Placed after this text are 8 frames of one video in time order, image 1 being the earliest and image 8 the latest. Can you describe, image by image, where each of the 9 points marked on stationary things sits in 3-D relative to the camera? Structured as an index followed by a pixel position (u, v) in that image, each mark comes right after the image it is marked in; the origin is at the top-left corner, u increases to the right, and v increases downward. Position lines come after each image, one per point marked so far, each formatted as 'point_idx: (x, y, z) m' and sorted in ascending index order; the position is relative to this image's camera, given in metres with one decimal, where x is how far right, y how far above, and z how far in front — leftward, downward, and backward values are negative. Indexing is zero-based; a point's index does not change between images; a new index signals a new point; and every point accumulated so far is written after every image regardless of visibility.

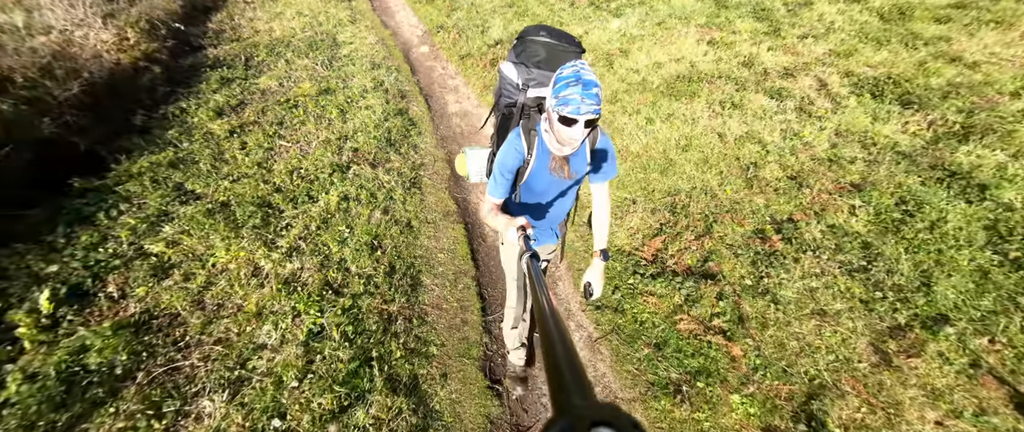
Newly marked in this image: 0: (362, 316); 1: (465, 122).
0: (-1.9, -1.3, +4.6) m
1: (-1.2, +2.4, +9.4) m
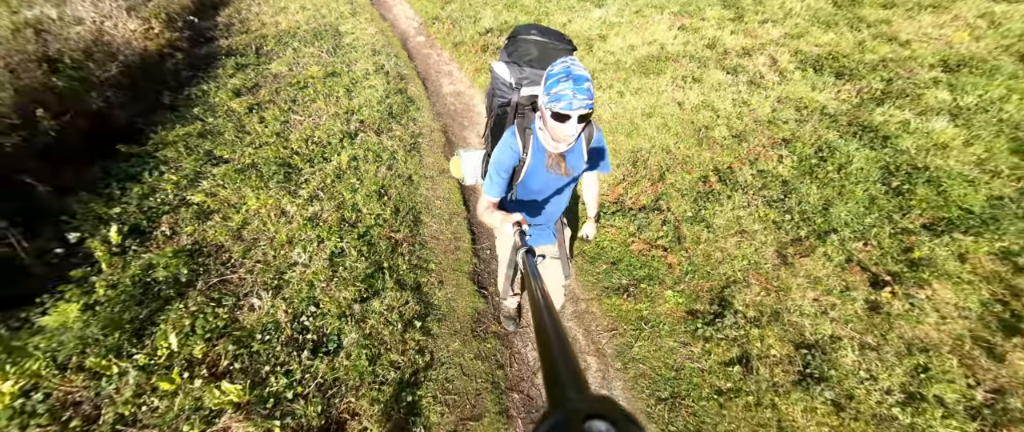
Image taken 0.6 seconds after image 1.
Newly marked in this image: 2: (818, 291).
0: (-2.1, -0.4, +5.7) m
1: (-1.6, +3.3, +10.5) m
2: (+4.0, -1.0, +4.7) m
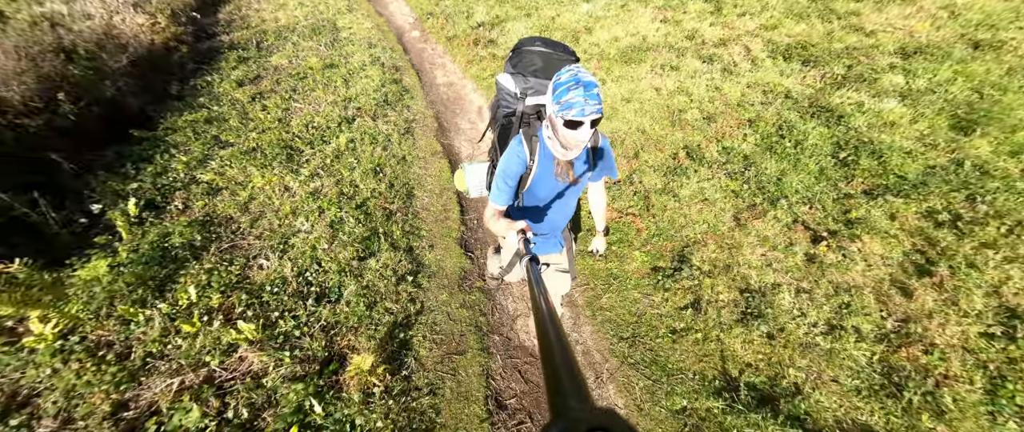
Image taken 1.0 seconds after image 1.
0: (-2.4, +0.1, +6.2) m
1: (-1.9, +3.8, +11.1) m
2: (+3.7, -0.5, +5.3) m
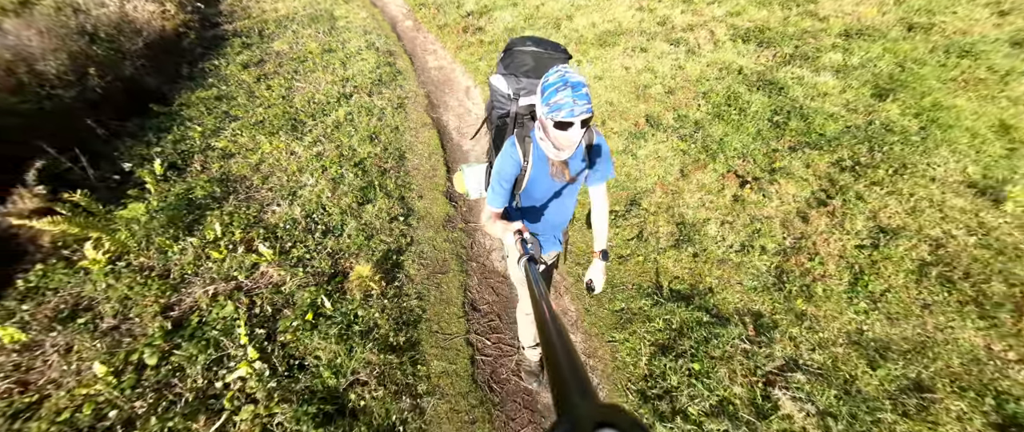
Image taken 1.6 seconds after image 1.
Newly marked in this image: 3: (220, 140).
0: (-2.8, +0.9, +7.2) m
1: (-2.4, +4.7, +12.0) m
2: (+3.3, +0.4, +6.3) m
3: (-6.7, +1.7, +8.2) m
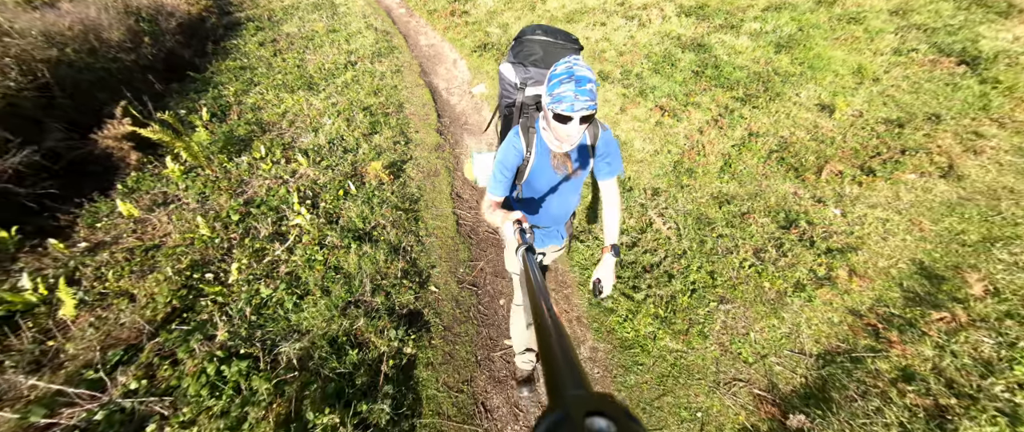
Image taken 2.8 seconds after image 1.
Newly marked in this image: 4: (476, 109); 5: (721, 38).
0: (-3.4, +2.5, +9.0) m
1: (-3.1, +6.3, +13.8) m
2: (+2.7, +2.1, +8.2) m
3: (-7.2, +3.3, +10.0) m
4: (-1.0, +2.9, +9.9) m
5: (+6.0, +5.1, +10.4) m
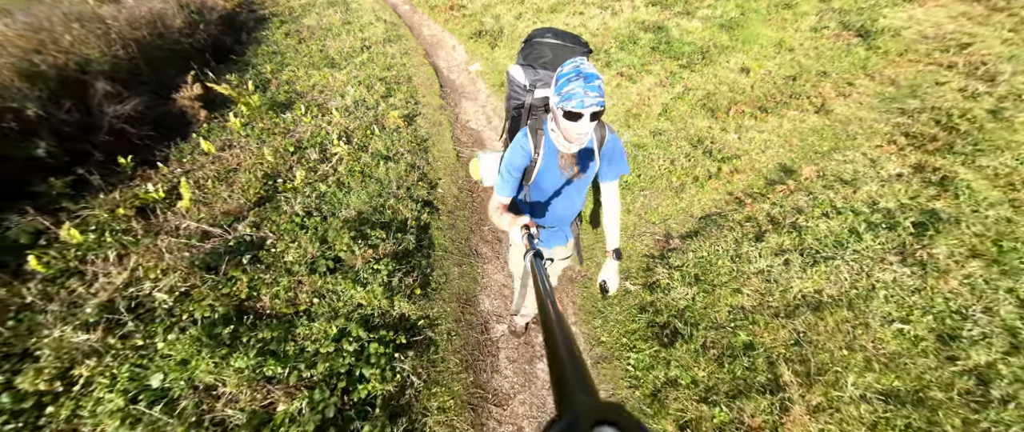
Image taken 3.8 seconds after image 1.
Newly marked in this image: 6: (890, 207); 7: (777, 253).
0: (-3.7, +4.0, +11.0) m
1: (-3.4, +7.8, +15.8) m
2: (+2.4, +3.6, +10.2) m
3: (-7.6, +4.7, +12.0) m
4: (-1.3, +4.4, +11.8) m
5: (+5.7, +6.6, +12.4) m
6: (+5.4, +0.1, +5.1) m
7: (+3.6, -0.5, +4.8) m
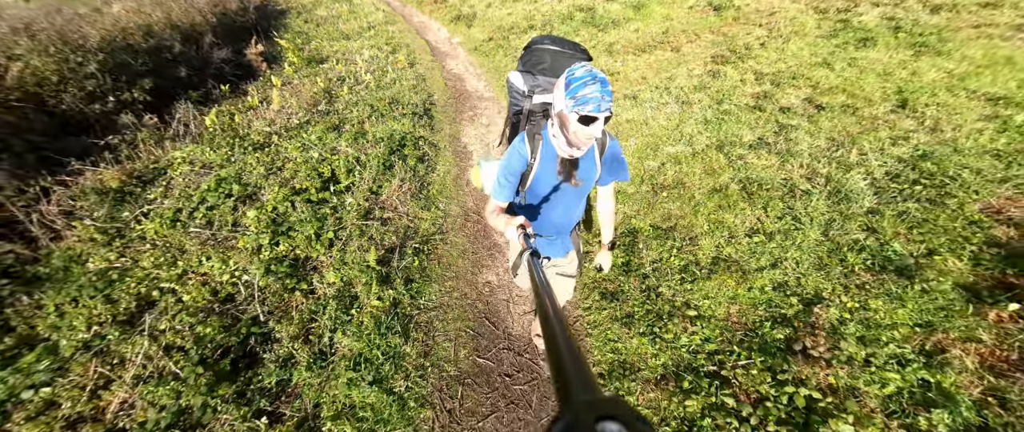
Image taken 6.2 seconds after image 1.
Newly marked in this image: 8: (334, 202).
0: (-4.9, +6.9, +15.0) m
1: (-4.9, +10.6, +19.8) m
2: (+1.3, +6.7, +14.4) m
3: (-8.8, +7.5, +15.9) m
4: (-2.6, +7.4, +16.0) m
5: (+4.3, +9.8, +16.8) m
6: (+4.5, +3.4, +9.4) m
7: (+2.8, +2.7, +9.0) m
8: (-3.0, +0.2, +6.1) m
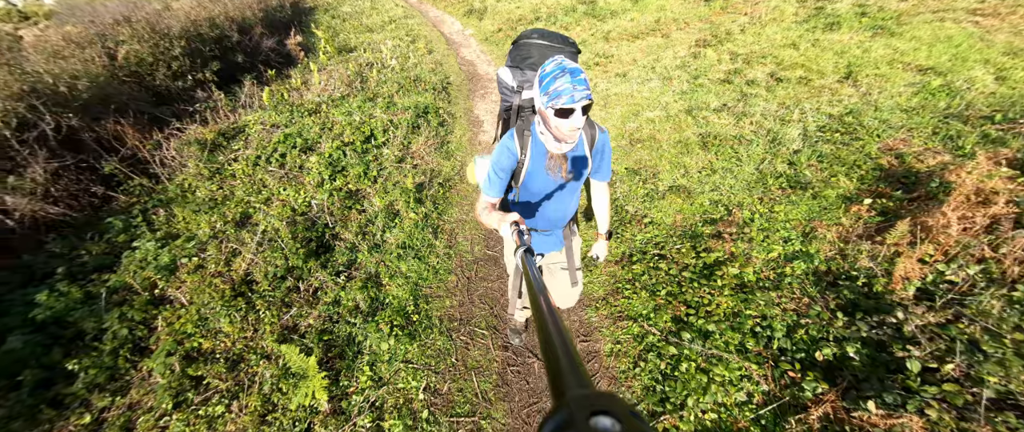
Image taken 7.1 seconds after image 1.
0: (-4.5, +8.1, +16.6) m
1: (-4.4, +11.8, +21.5) m
2: (+1.6, +7.9, +15.9) m
3: (-8.4, +8.7, +17.6) m
4: (-2.2, +8.6, +17.5) m
5: (+4.8, +10.9, +18.2) m
6: (+4.7, +4.5, +10.8) m
7: (+2.9, +3.8, +10.5) m
8: (-2.9, +1.4, +7.8) m
